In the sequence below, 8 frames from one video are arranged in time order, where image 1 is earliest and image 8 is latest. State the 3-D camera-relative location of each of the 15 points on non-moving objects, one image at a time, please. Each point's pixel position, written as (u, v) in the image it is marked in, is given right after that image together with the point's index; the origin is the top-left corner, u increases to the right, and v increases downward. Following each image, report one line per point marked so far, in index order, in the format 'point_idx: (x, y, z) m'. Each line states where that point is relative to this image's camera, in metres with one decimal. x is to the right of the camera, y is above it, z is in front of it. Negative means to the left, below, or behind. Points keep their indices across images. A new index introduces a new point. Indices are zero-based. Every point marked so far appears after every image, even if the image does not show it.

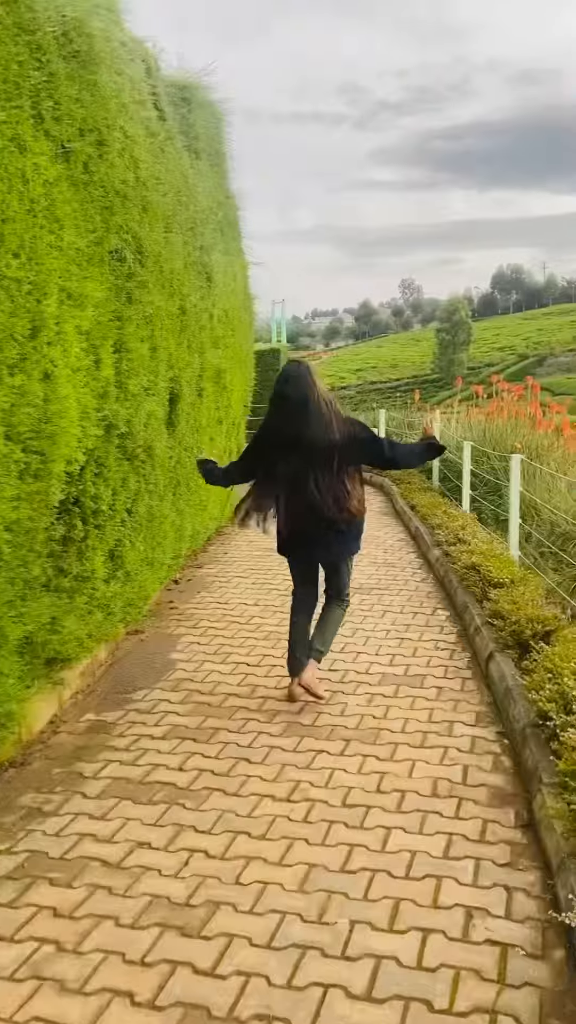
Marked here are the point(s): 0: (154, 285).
0: (-0.9, +1.5, +5.3) m
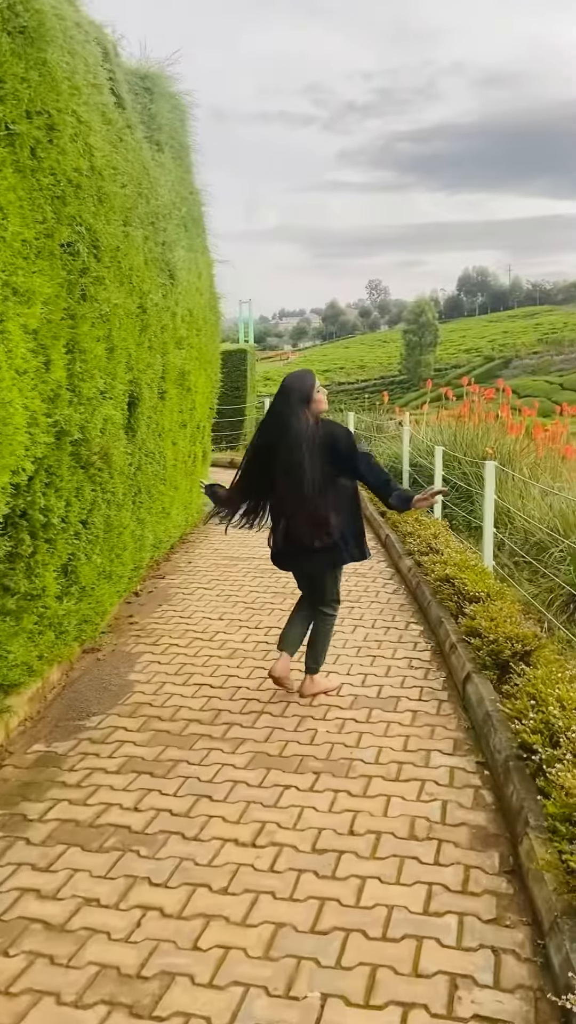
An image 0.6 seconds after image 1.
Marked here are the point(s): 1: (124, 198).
0: (-1.1, +1.4, +5.0) m
1: (-1.1, +2.1, +5.3) m
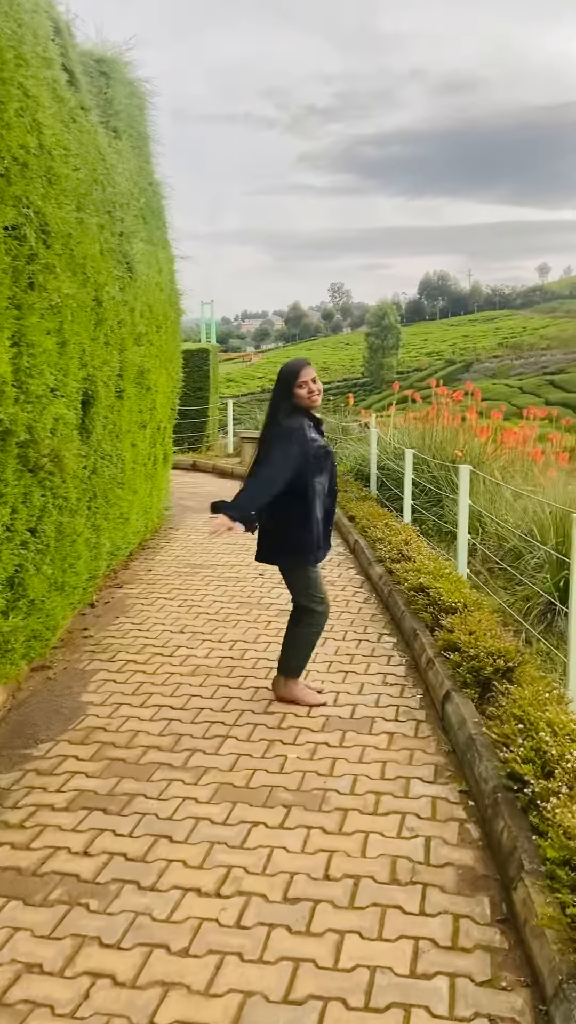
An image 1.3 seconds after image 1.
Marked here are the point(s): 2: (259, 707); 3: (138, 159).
0: (-1.3, +1.4, +4.6) m
1: (-1.3, +2.0, +5.0) m
2: (-0.1, -1.0, +4.2) m
3: (-1.5, +3.5, +8.2) m
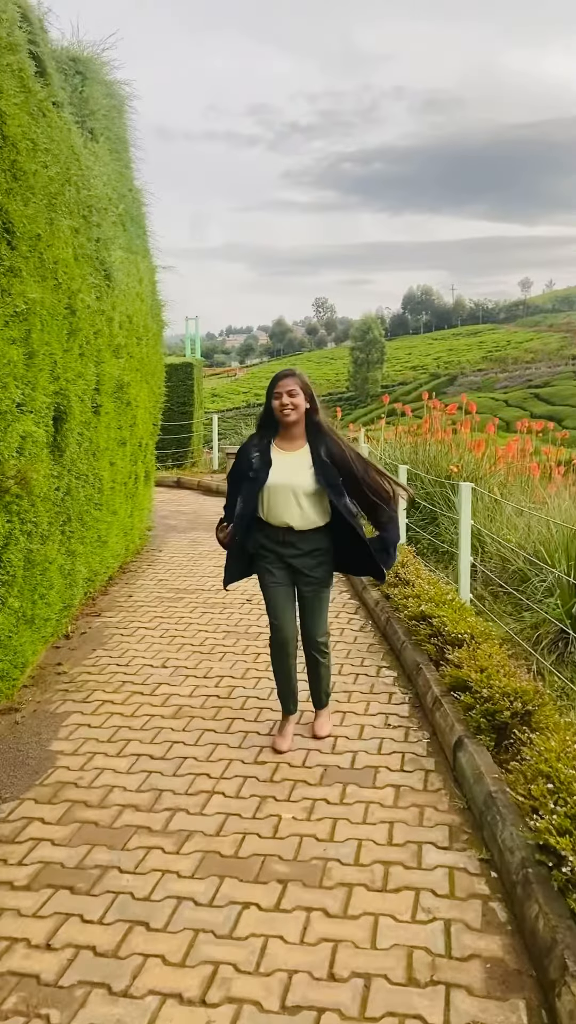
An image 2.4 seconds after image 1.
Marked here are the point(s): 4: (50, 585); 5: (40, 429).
0: (-1.3, +1.2, +4.2) m
1: (-1.4, +1.9, +4.6) m
2: (-0.2, -1.1, +3.8) m
3: (-1.6, +3.3, +7.8) m
4: (-1.4, -0.4, +4.9) m
5: (-1.4, +0.5, +4.5) m
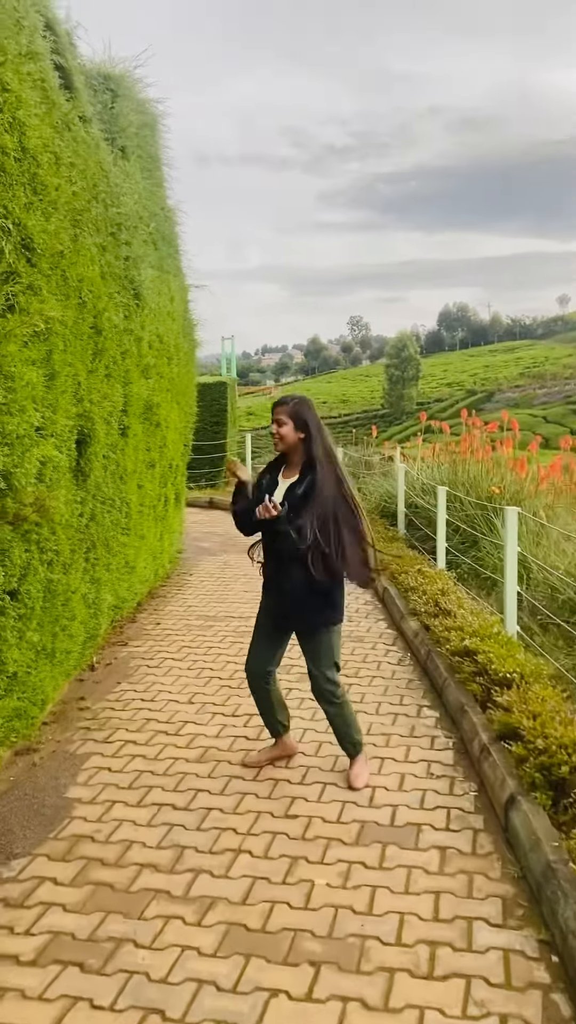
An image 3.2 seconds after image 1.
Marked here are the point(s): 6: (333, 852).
0: (-1.2, +1.1, +4.0) m
1: (-1.2, +1.7, +4.4) m
2: (0.0, -1.3, +3.5) m
3: (-1.3, +3.1, +7.6) m
4: (-1.2, -0.6, +4.6) m
5: (-1.2, +0.3, +4.2) m
6: (+0.2, -1.3, +3.2) m
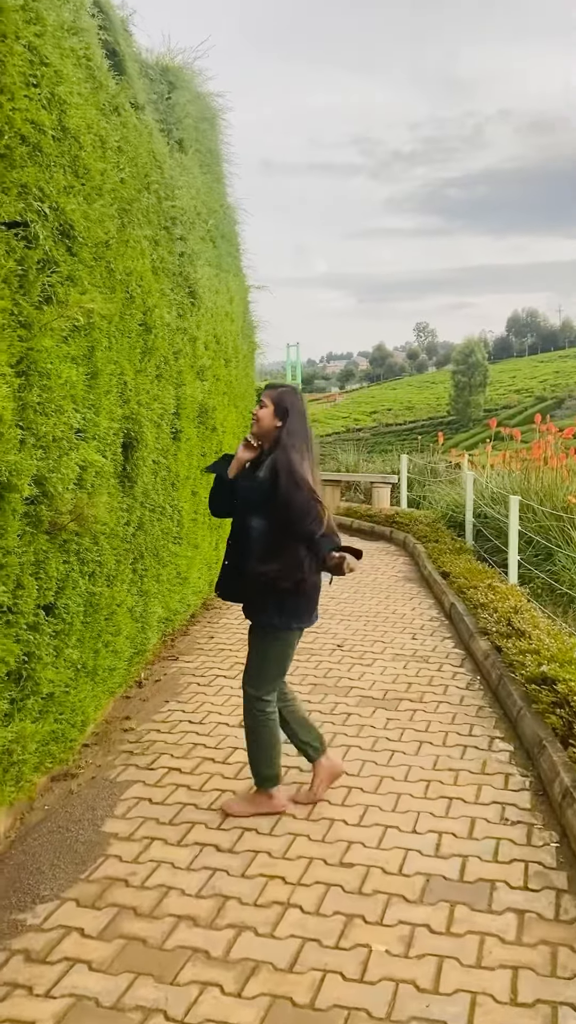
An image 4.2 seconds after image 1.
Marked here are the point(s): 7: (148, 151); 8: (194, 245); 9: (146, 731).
0: (-0.9, +1.0, +3.7) m
1: (-0.9, +1.7, +4.1) m
2: (+0.2, -1.3, +3.1) m
3: (-0.7, +3.0, +7.4) m
4: (-0.9, -0.6, +4.4) m
5: (-0.9, +0.3, +4.0) m
6: (+0.4, -1.4, +2.8) m
7: (-0.8, +2.2, +4.9) m
8: (-0.7, +2.0, +6.1) m
9: (-0.8, -1.2, +4.5) m
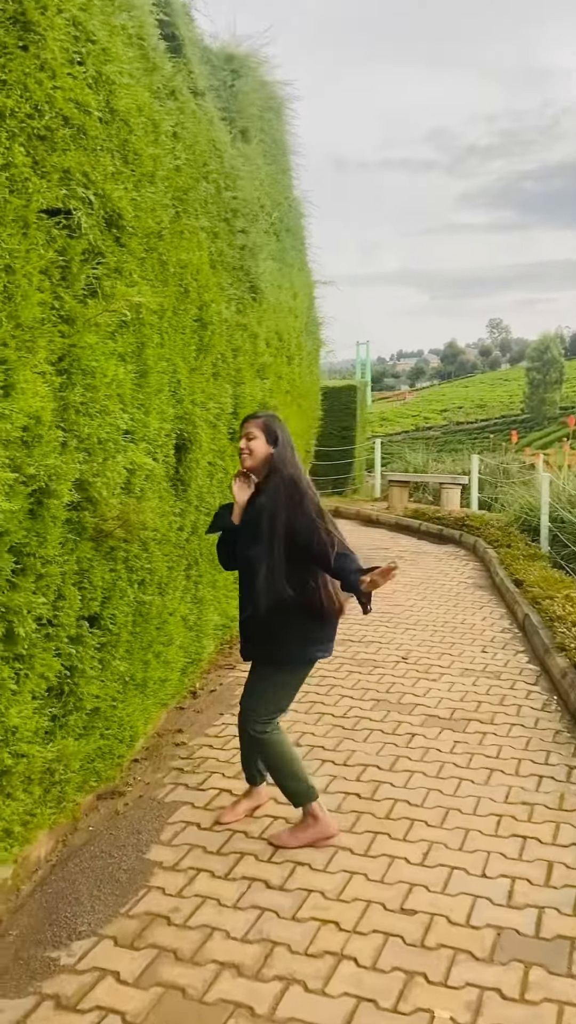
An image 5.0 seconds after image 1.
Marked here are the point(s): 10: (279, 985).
0: (-0.6, +1.0, +3.5) m
1: (-0.6, +1.7, +3.9) m
2: (+0.4, -1.3, +2.9) m
3: (-0.1, +3.0, +7.2) m
4: (-0.6, -0.7, +4.2) m
5: (-0.6, +0.2, +3.8) m
6: (+0.5, -1.4, +2.5) m
7: (-0.5, +2.2, +4.7) m
8: (-0.2, +2.0, +5.9) m
9: (-0.5, -1.2, +4.2) m
10: (0.0, -1.4, +2.5) m
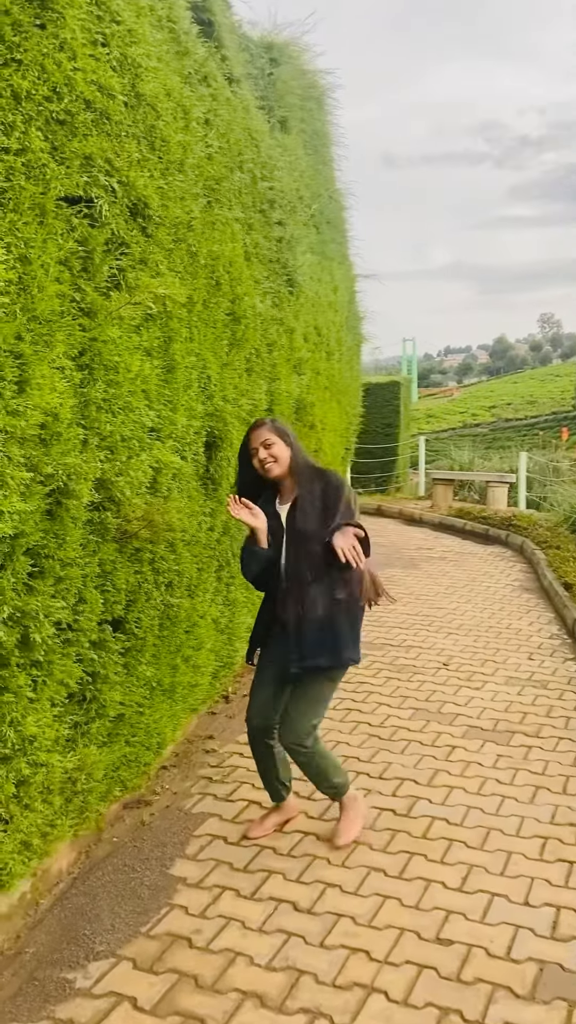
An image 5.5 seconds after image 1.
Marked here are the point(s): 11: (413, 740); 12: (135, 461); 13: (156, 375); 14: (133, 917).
0: (-0.5, +1.0, +3.4) m
1: (-0.4, +1.7, +3.8) m
2: (+0.5, -1.4, +2.7) m
3: (+0.2, +3.0, +7.0) m
4: (-0.4, -0.7, +4.0) m
5: (-0.5, +0.2, +3.6) m
6: (+0.6, -1.4, +2.3) m
7: (-0.3, +2.2, +4.6) m
8: (0.0, +2.0, +5.7) m
9: (-0.3, -1.2, +4.1) m
10: (0.0, -1.4, +2.3) m
11: (+0.6, -1.2, +4.1) m
12: (-0.6, +0.2, +3.1) m
13: (-0.5, +0.5, +3.3) m
14: (-0.5, -1.4, +2.8) m
